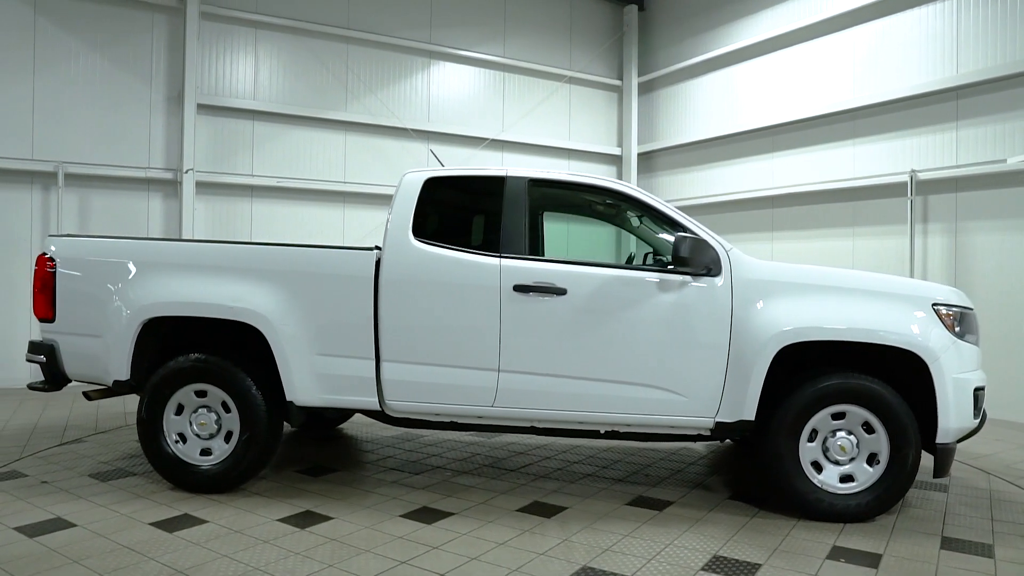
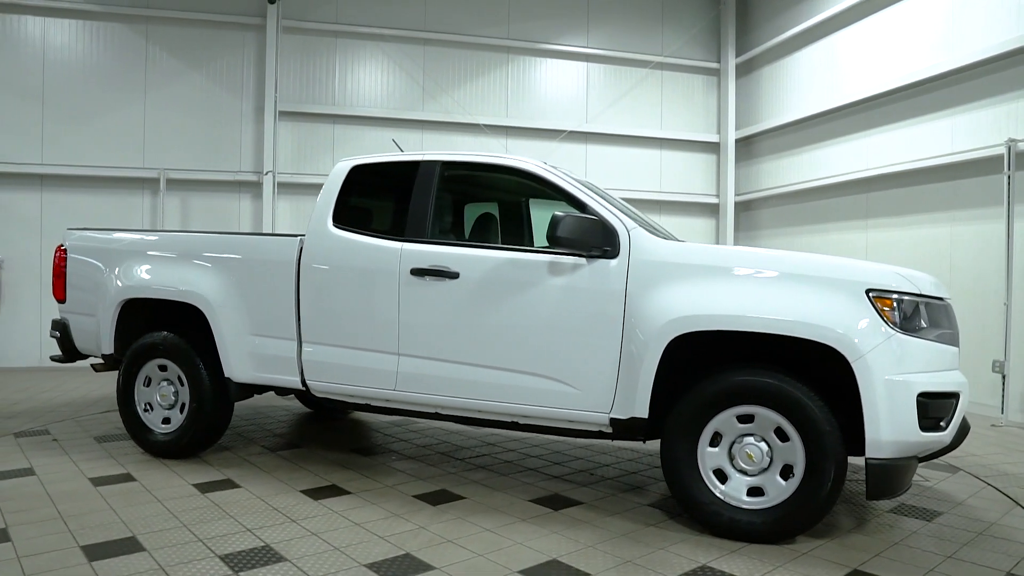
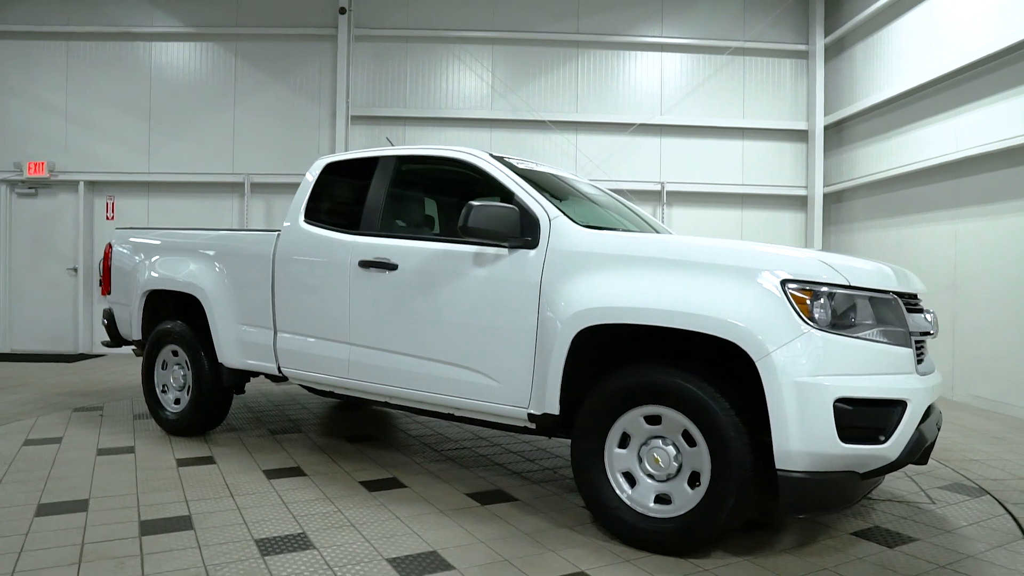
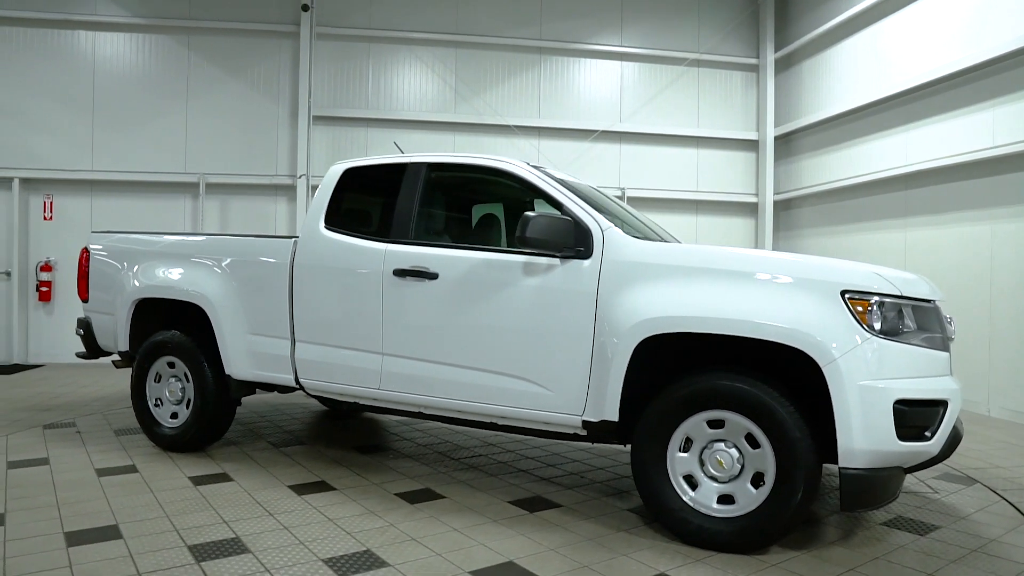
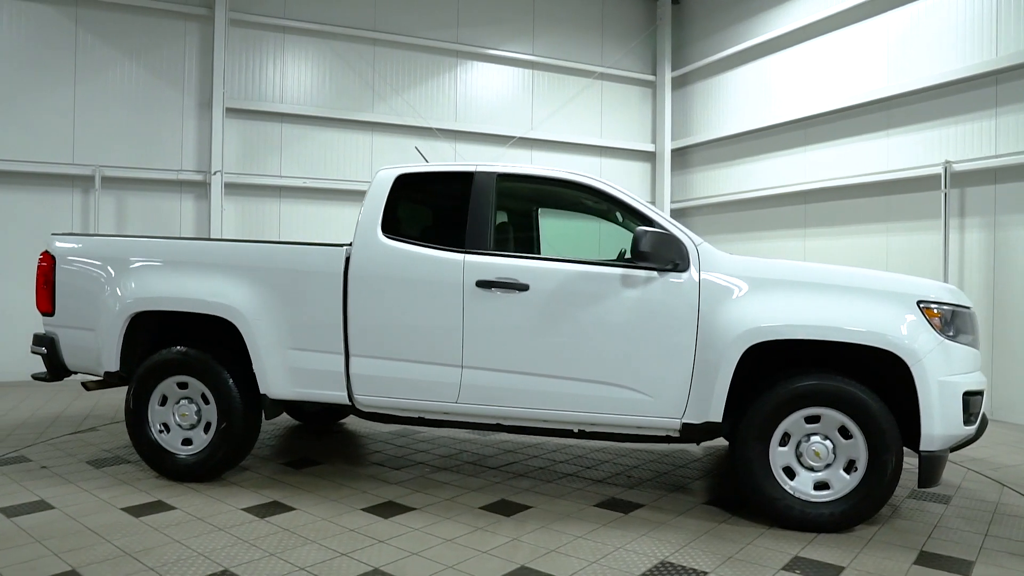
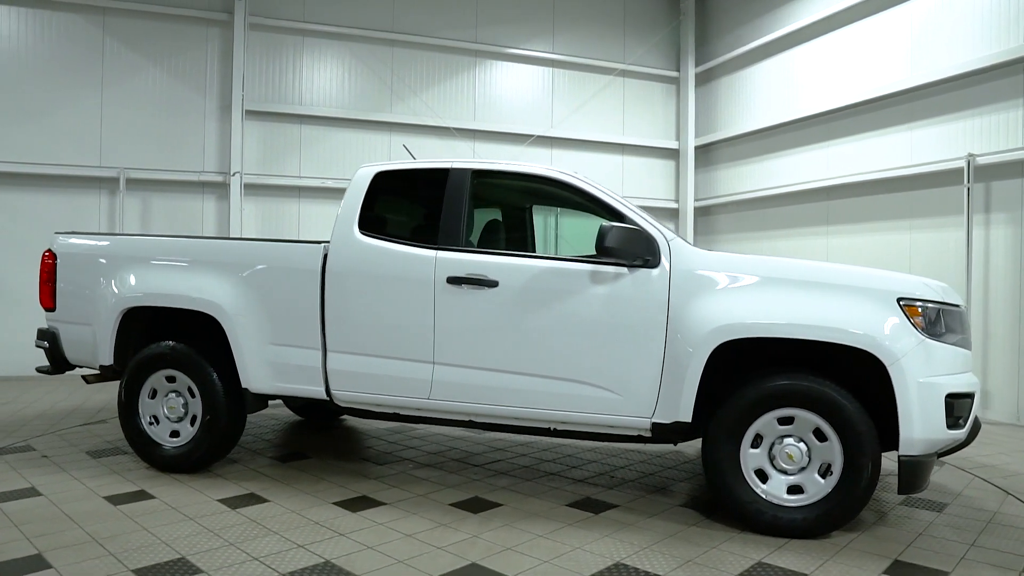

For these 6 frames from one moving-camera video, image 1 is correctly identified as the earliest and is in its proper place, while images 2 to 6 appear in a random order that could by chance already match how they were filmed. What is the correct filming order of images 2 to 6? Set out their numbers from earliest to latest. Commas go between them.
5, 6, 2, 4, 3
